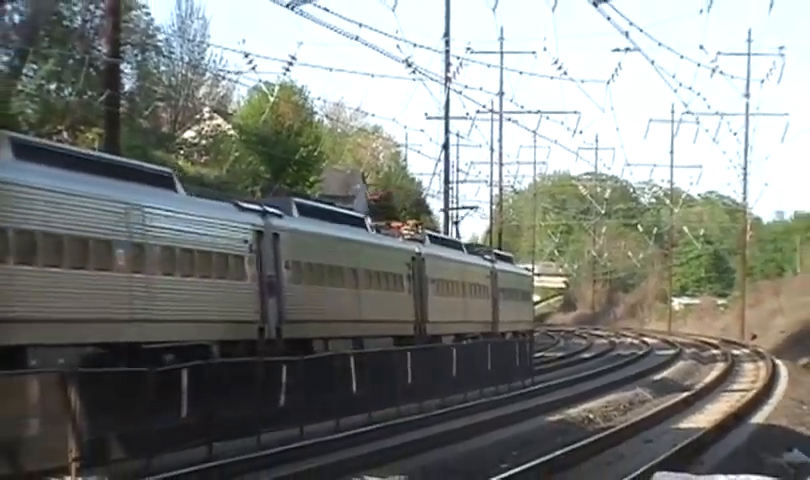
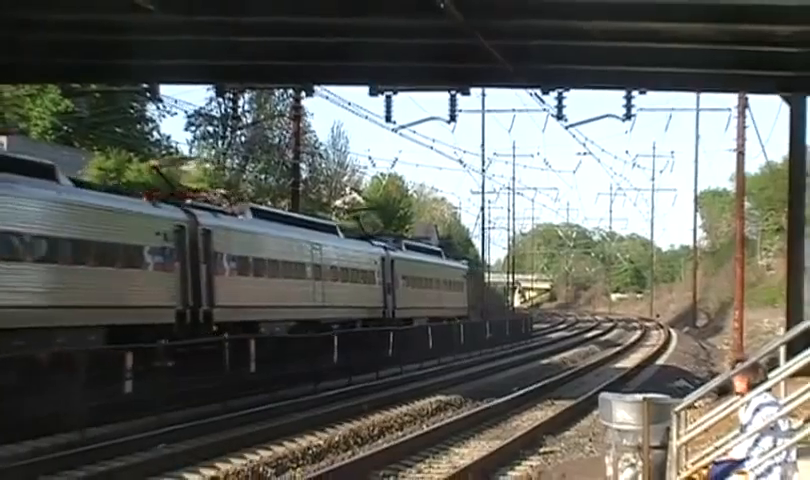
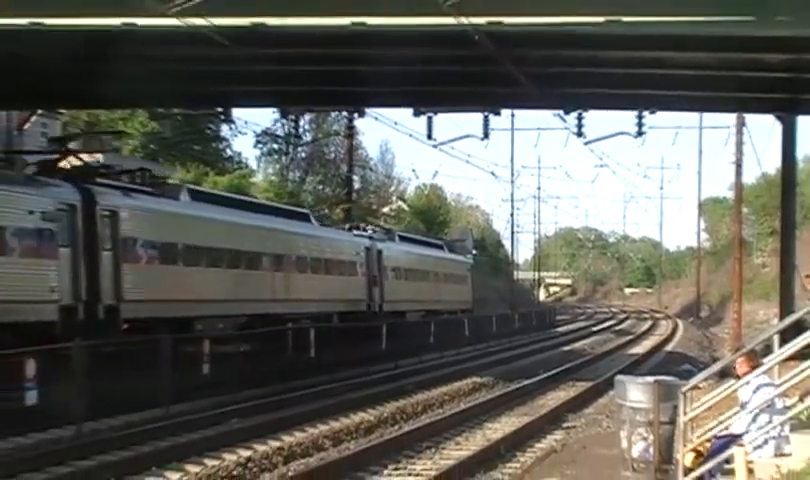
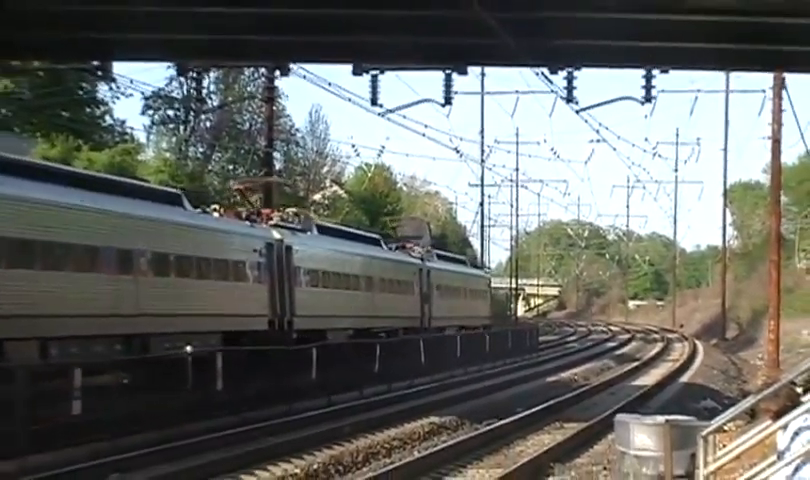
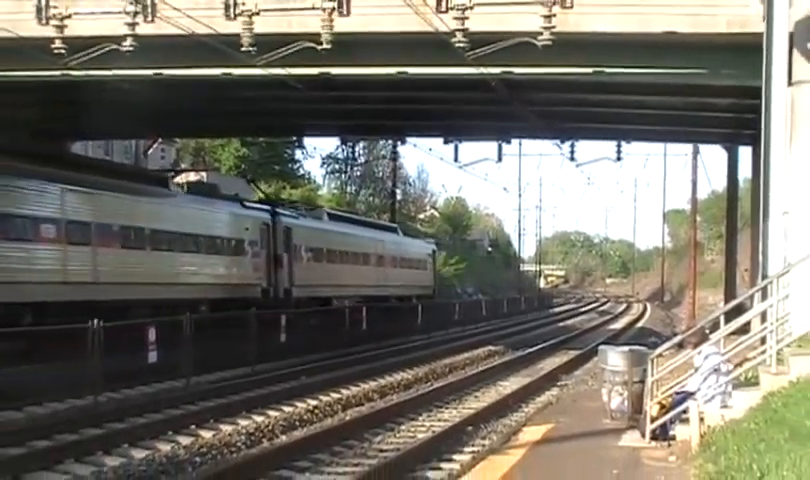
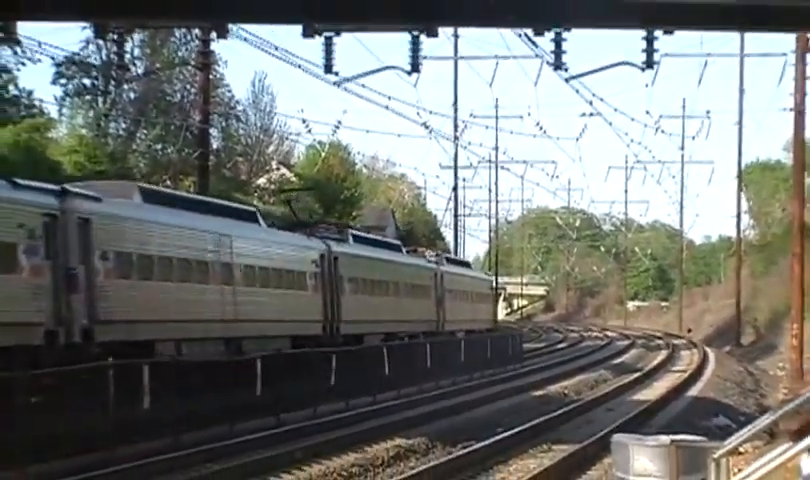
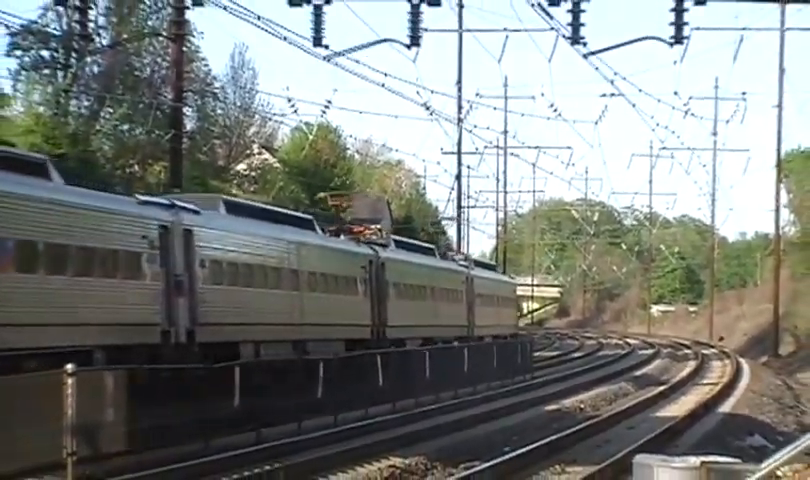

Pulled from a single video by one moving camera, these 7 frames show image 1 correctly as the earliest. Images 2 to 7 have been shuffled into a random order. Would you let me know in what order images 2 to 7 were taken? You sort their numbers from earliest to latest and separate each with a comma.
7, 6, 4, 2, 3, 5
